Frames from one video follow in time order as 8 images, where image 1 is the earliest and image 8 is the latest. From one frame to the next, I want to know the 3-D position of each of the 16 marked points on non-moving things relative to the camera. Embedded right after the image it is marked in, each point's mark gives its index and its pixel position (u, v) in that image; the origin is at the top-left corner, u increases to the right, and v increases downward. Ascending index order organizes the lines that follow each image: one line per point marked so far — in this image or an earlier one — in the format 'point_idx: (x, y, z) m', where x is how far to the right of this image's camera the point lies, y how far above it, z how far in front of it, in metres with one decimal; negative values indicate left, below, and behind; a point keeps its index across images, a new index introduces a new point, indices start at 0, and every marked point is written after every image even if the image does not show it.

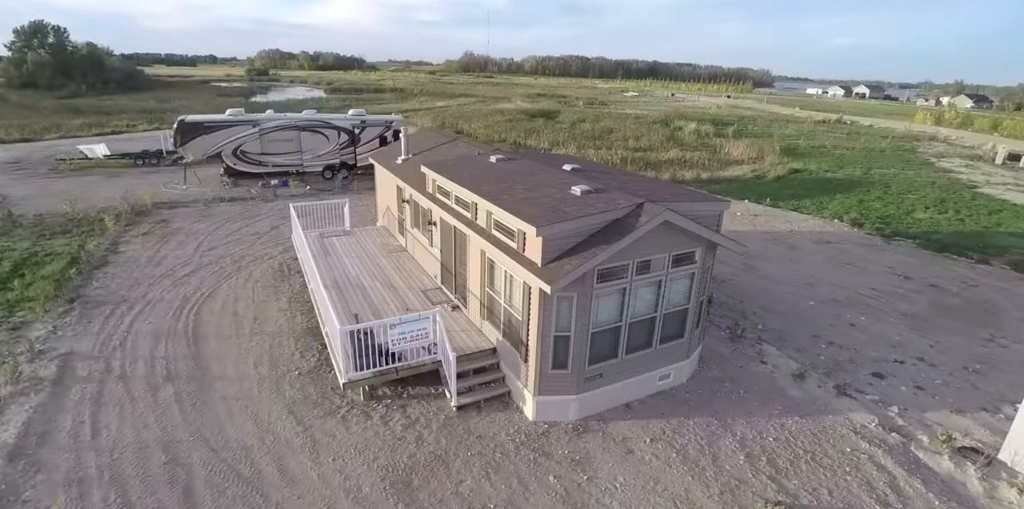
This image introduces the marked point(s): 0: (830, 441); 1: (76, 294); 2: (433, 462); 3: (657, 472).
0: (+5.2, -3.1, +8.8) m
1: (-11.0, -1.0, +13.3) m
2: (-1.2, -3.2, +8.1) m
3: (+2.3, -3.3, +8.2) m
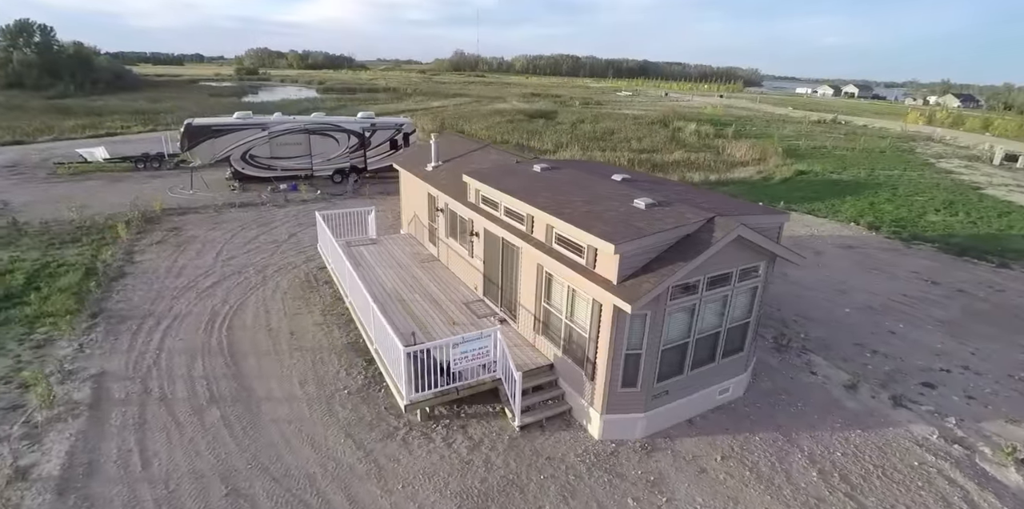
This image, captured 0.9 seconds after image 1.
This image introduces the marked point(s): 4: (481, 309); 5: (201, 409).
0: (+6.3, -3.3, +8.7) m
1: (-10.0, -1.3, +12.8) m
2: (0.0, -3.4, +7.8) m
3: (+3.4, -3.6, +8.0) m
4: (-0.6, -1.2, +11.7) m
5: (-5.5, -2.7, +9.3) m
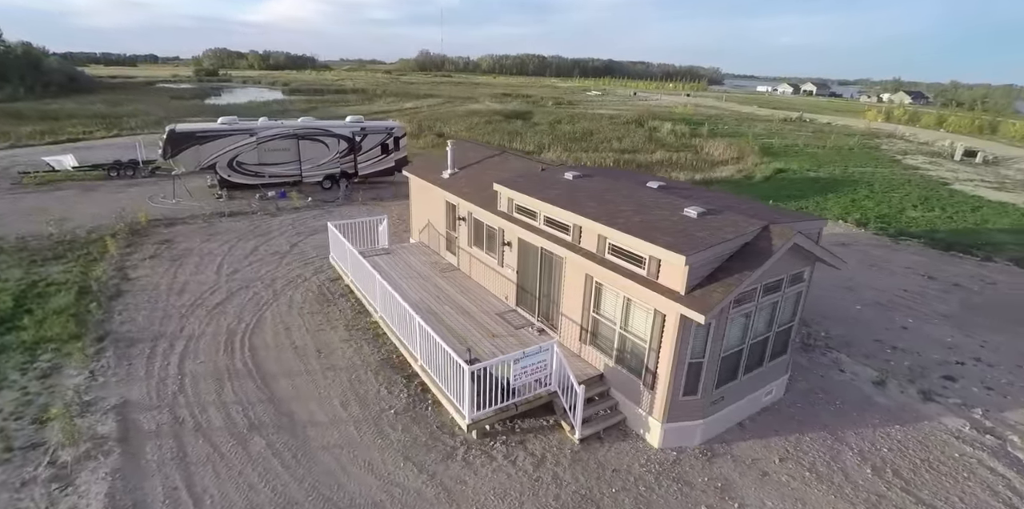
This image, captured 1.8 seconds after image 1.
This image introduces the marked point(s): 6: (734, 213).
0: (+7.3, -3.3, +9.1) m
1: (-9.3, -1.8, +12.0) m
2: (+1.1, -3.6, +7.7) m
3: (+4.5, -3.7, +8.1) m
4: (+0.1, -1.4, +11.5) m
5: (-4.5, -3.1, +8.8) m
6: (+3.8, +0.7, +9.0) m
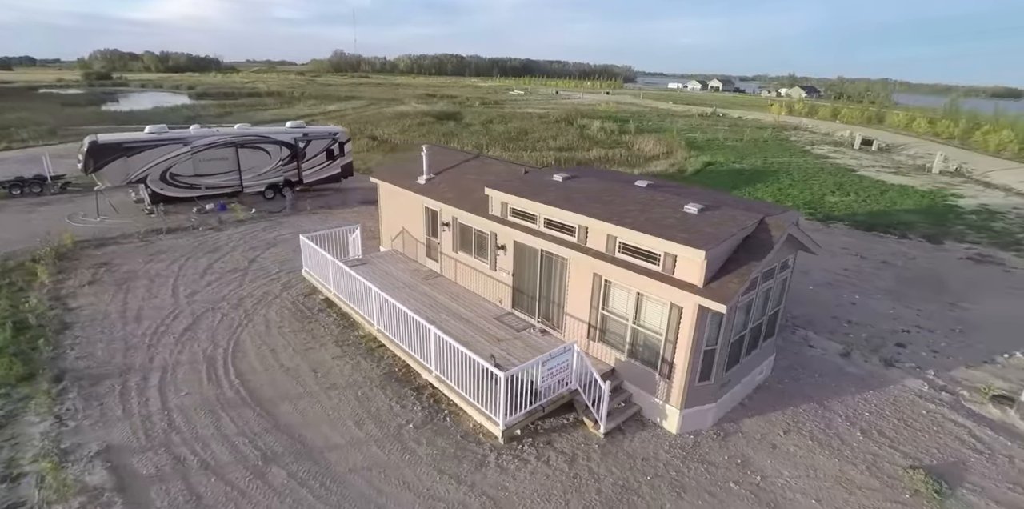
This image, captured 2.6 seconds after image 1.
0: (+7.7, -3.0, +10.2) m
1: (-9.2, -2.4, +10.8) m
2: (+1.7, -3.6, +8.0) m
3: (+5.0, -3.5, +8.9) m
4: (+0.1, -1.5, +11.6) m
5: (-3.9, -3.4, +8.3) m
6: (+4.0, +0.9, +9.7) m
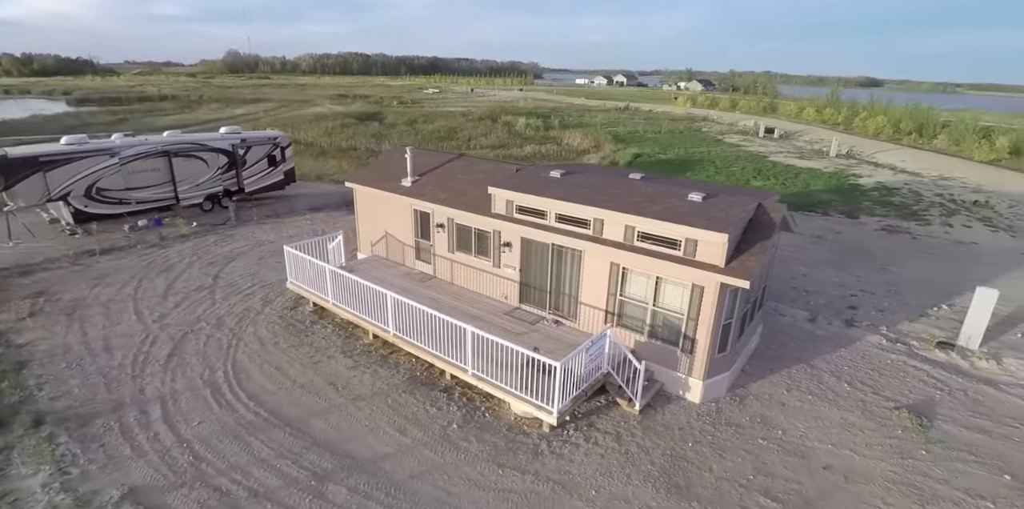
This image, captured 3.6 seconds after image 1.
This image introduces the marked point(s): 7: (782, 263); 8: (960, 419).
0: (+8.2, -2.3, +11.8) m
1: (-8.6, -2.9, +9.6) m
2: (+2.7, -3.4, +8.6) m
3: (+5.8, -3.0, +10.0) m
4: (+0.4, -1.4, +11.9) m
5: (-3.0, -3.5, +8.0) m
6: (+4.3, +1.2, +10.6) m
7: (+8.7, -0.3, +17.0) m
8: (+8.4, -3.1, +9.8) m
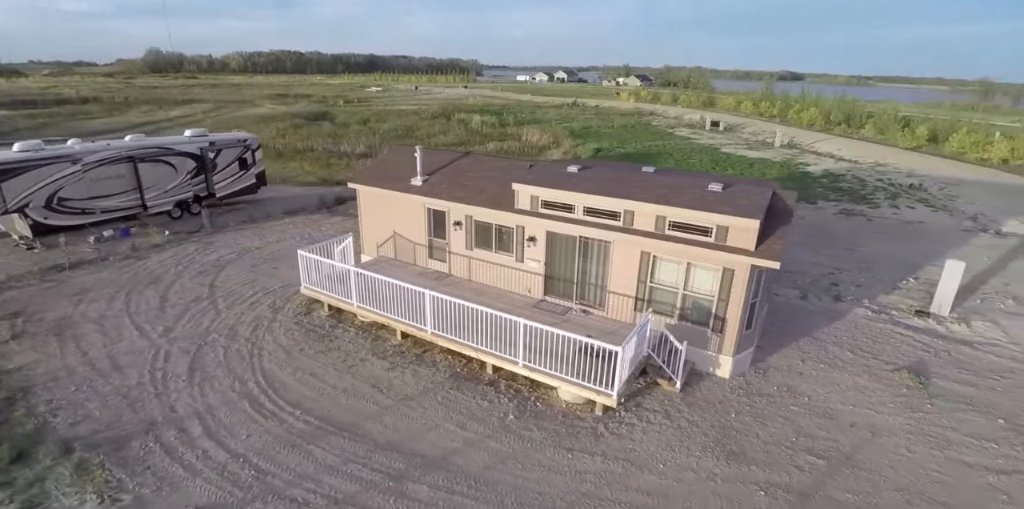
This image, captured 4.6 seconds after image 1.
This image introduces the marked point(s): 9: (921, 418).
0: (+8.8, -1.8, +13.1) m
1: (-7.6, -3.2, +8.9) m
2: (+3.8, -3.1, +9.3) m
3: (+6.7, -2.6, +11.0) m
4: (+1.0, -1.2, +12.3) m
5: (-1.8, -3.5, +8.0) m
6: (+5.0, +1.6, +11.4) m
7: (+8.6, +0.3, +18.2) m
8: (+9.3, -2.5, +11.1) m
9: (+7.6, -3.0, +9.8) m
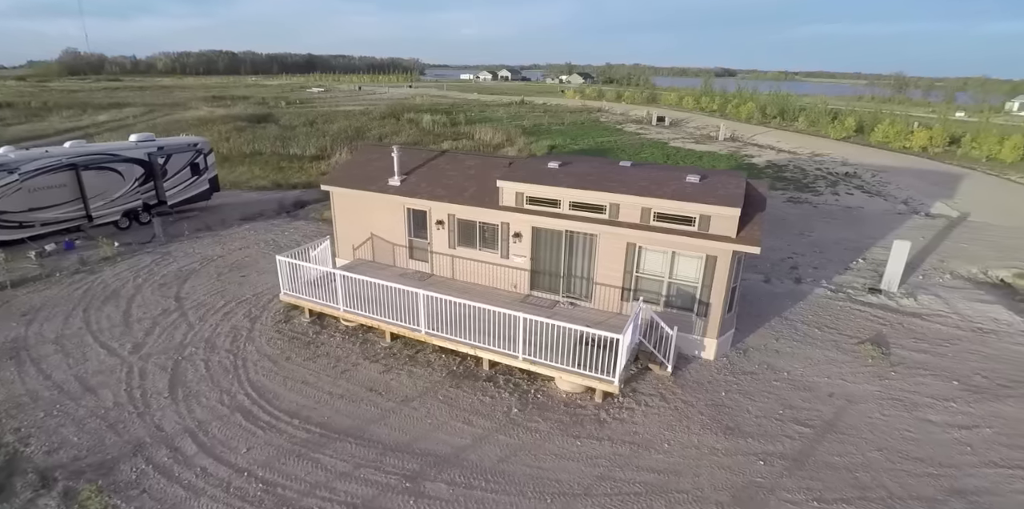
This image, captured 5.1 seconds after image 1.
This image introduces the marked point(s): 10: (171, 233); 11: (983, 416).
0: (+8.4, -1.4, +14.0) m
1: (-7.4, -3.4, +8.3) m
2: (+3.8, -2.9, +9.8) m
3: (+6.5, -2.2, +11.8) m
4: (+0.7, -1.1, +12.5) m
5: (-1.5, -3.5, +8.0) m
6: (+4.6, +1.8, +12.0) m
7: (+7.7, +0.7, +19.2) m
8: (+9.1, -2.1, +12.1) m
9: (+7.6, -2.6, +10.6) m
10: (-12.4, +0.8, +19.2) m
11: (+8.6, -3.0, +9.6) m
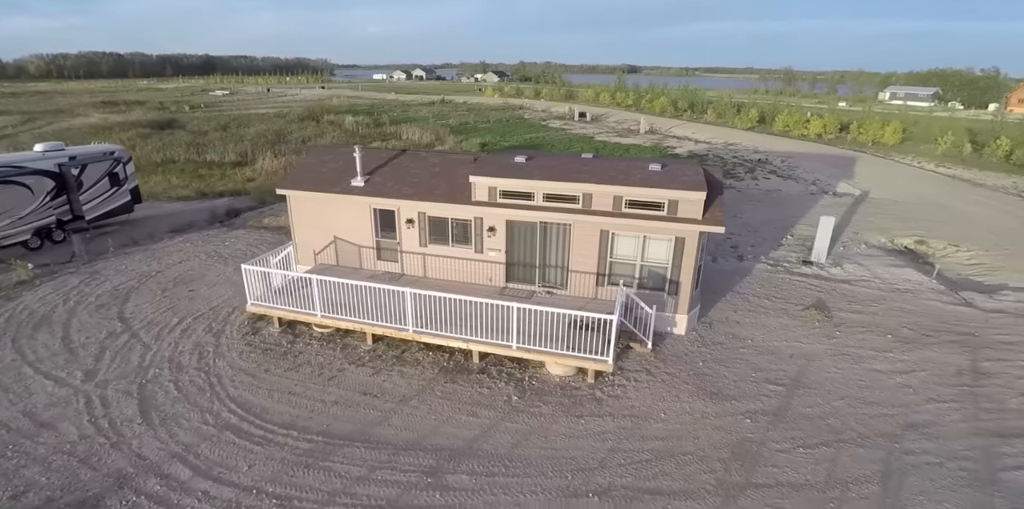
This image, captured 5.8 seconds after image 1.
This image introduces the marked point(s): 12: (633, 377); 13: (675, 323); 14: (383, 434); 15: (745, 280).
0: (+7.6, -0.7, +15.5) m
1: (-7.1, -3.7, +7.5) m
2: (+3.8, -2.5, +10.6) m
3: (+6.1, -1.7, +13.0) m
4: (+0.2, -0.9, +12.8) m
5: (-1.2, -3.5, +8.0) m
6: (+4.0, +2.3, +12.9) m
7: (+6.0, +1.3, +20.4) m
8: (+8.6, -1.4, +13.7) m
9: (+7.4, -2.0, +12.0) m
10: (-13.9, +0.1, +17.4) m
11: (+8.6, -2.3, +11.2) m
12: (+2.4, -2.5, +10.6) m
13: (+3.8, -1.6, +12.3) m
14: (-2.2, -3.1, +9.1) m
15: (+6.8, -0.8, +15.4) m
